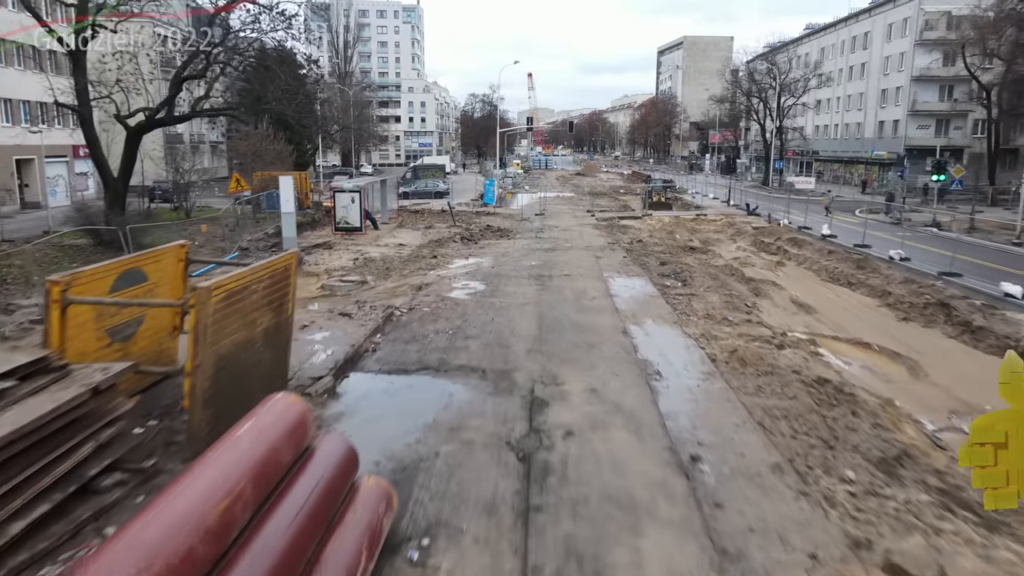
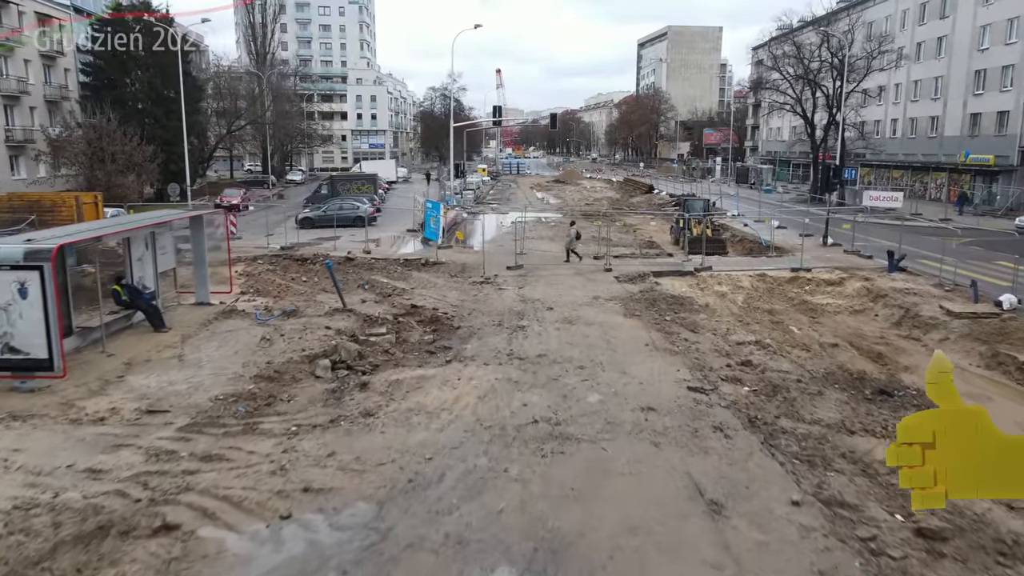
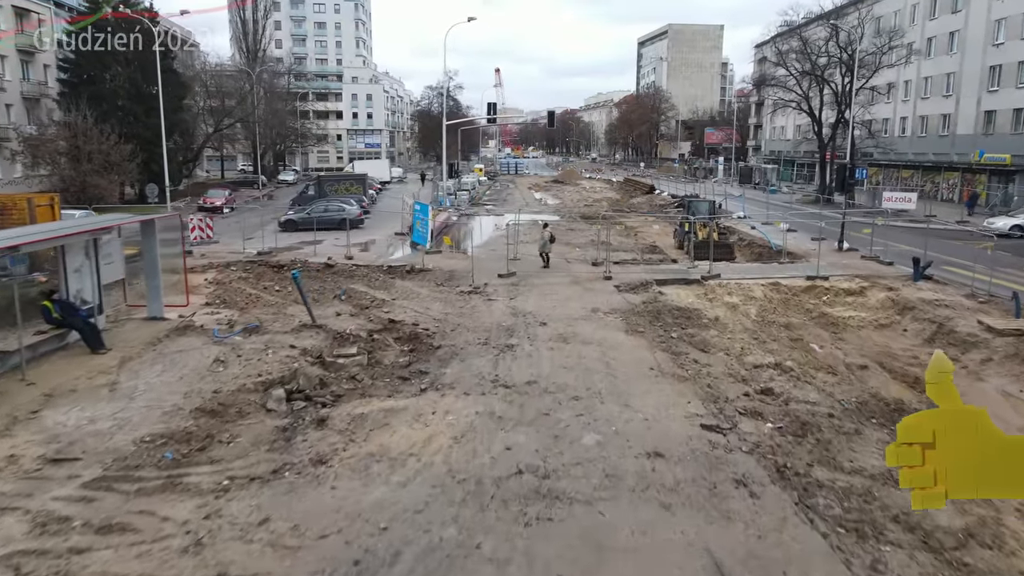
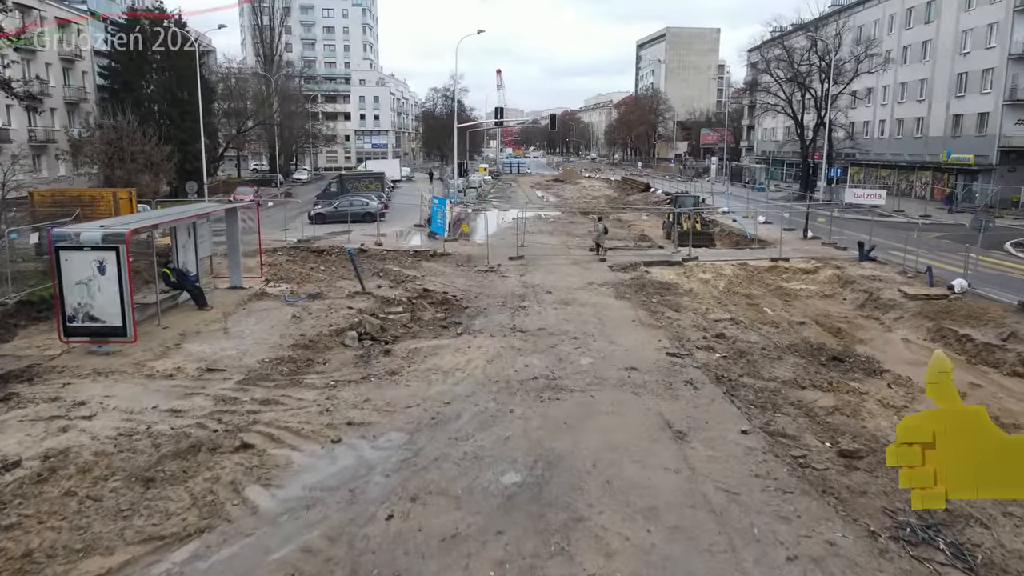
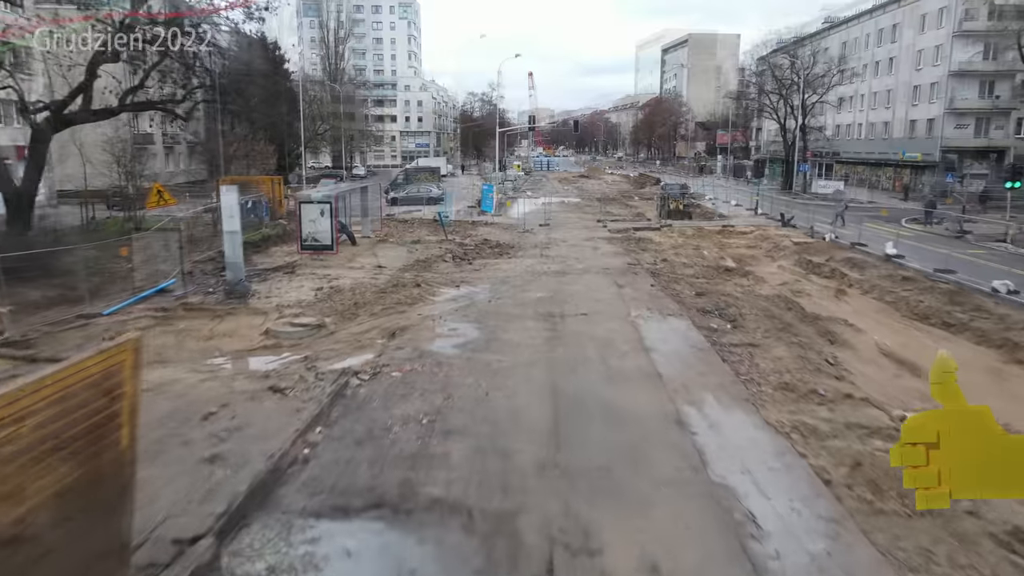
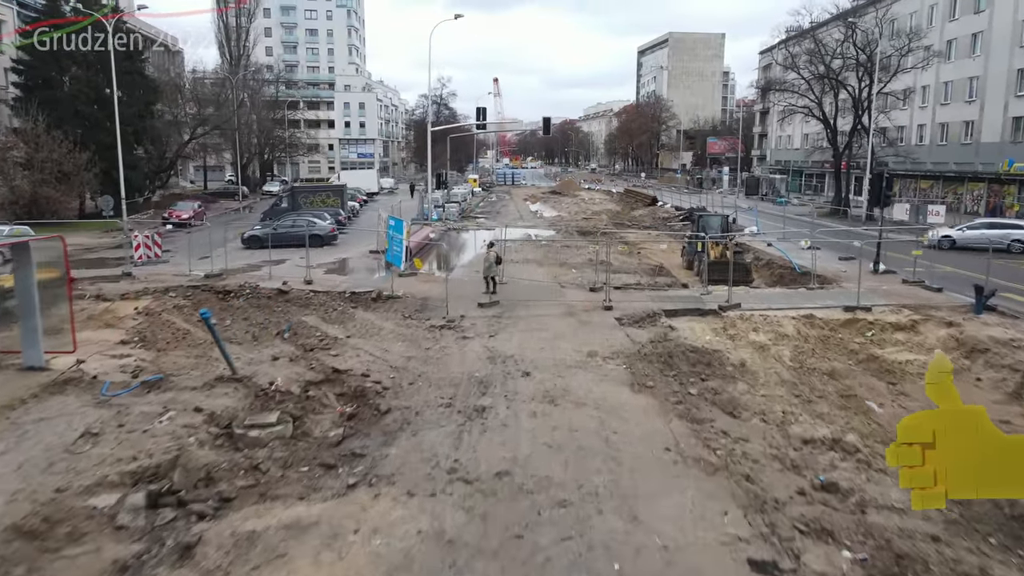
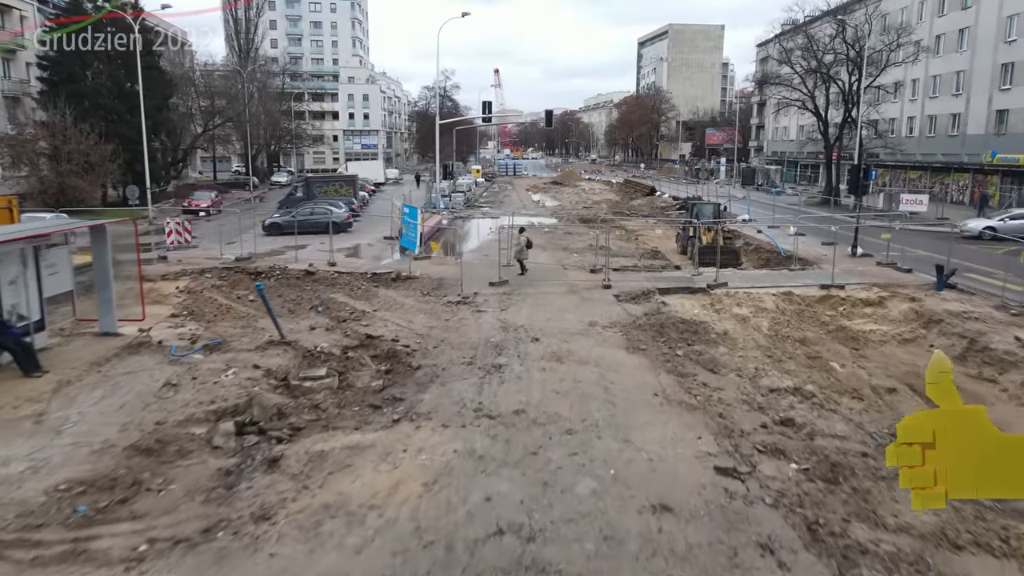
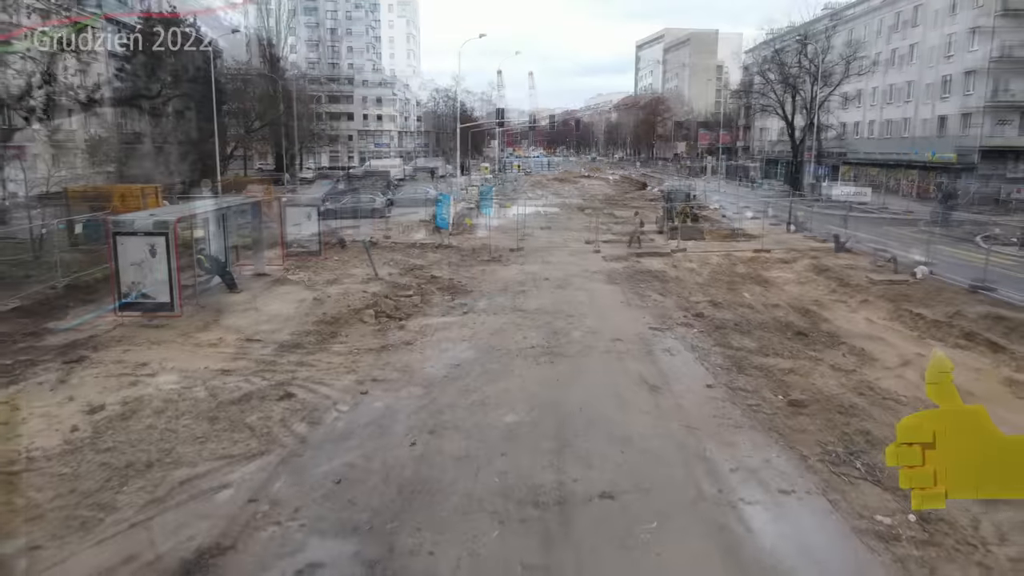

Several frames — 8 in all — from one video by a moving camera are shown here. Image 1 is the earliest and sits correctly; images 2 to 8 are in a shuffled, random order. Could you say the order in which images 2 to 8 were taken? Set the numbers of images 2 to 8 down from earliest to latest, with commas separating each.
5, 8, 4, 2, 3, 7, 6
